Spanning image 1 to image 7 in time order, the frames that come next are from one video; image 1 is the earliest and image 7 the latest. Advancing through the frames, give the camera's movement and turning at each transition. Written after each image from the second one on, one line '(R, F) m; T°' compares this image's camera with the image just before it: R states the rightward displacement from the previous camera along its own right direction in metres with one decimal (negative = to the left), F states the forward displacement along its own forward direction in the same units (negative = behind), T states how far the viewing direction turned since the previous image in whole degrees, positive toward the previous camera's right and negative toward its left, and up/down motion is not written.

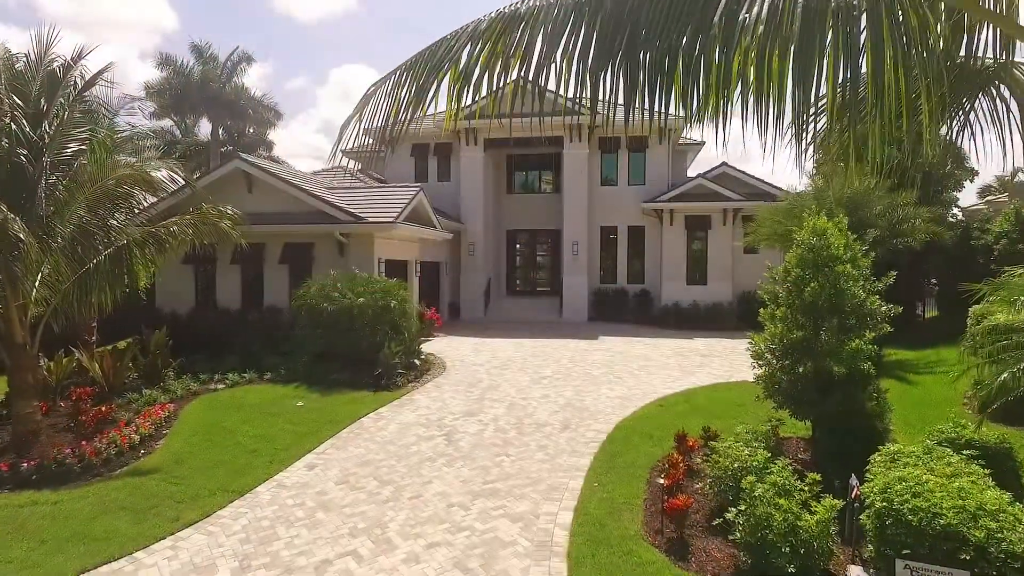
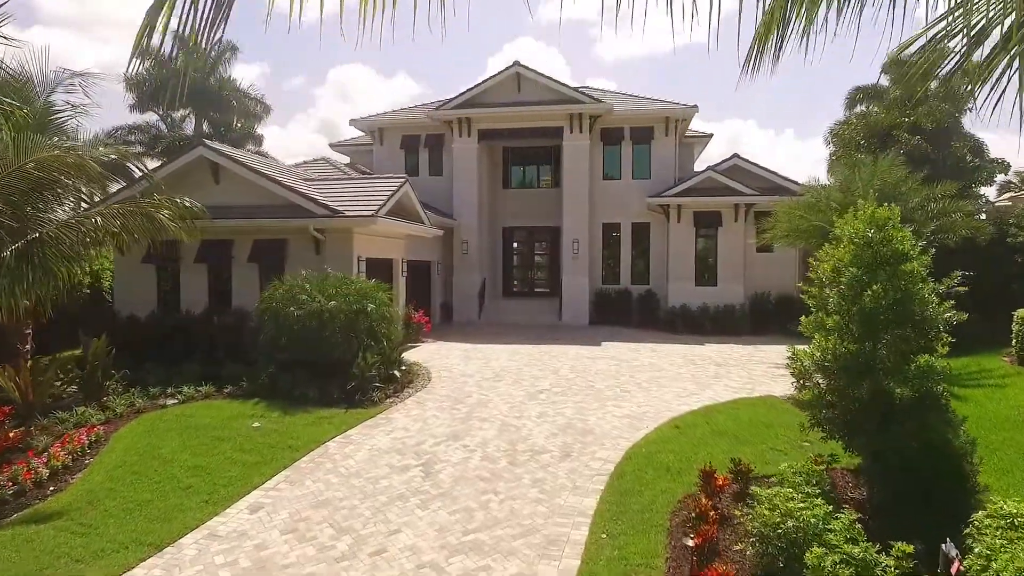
(+0.1, +1.6) m; 0°
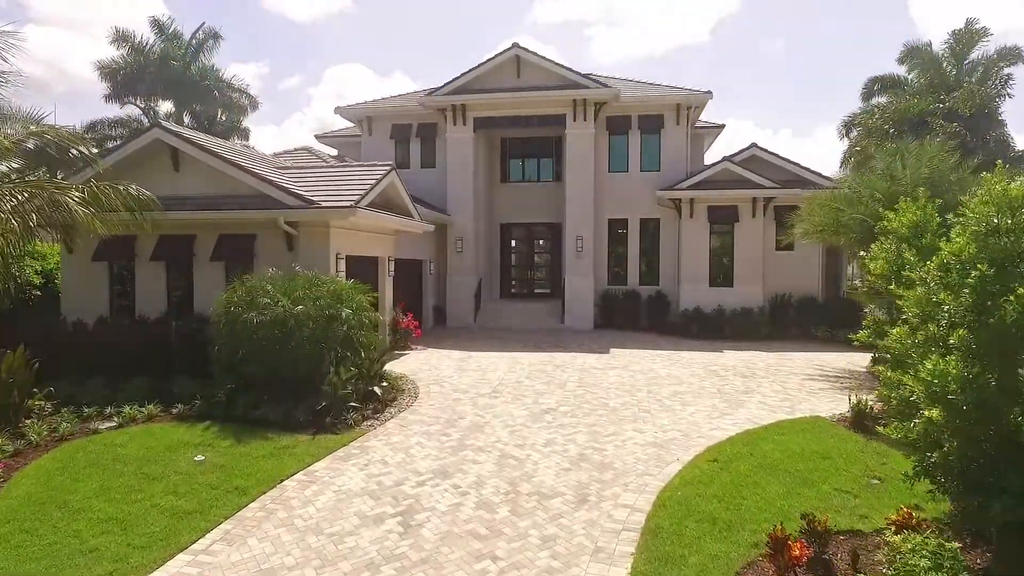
(-0.1, +1.8) m; 0°
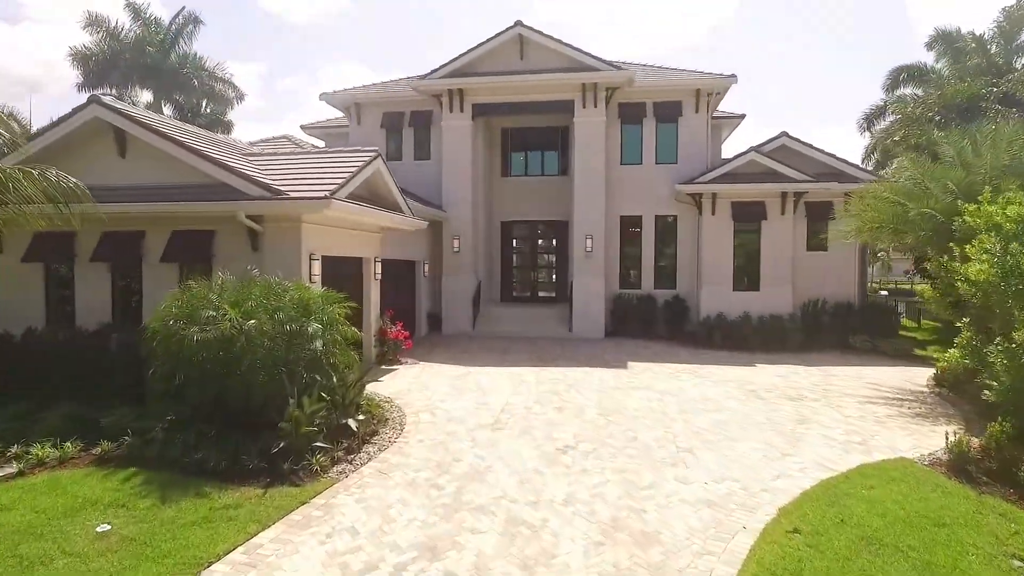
(-0.2, +2.0) m; 0°
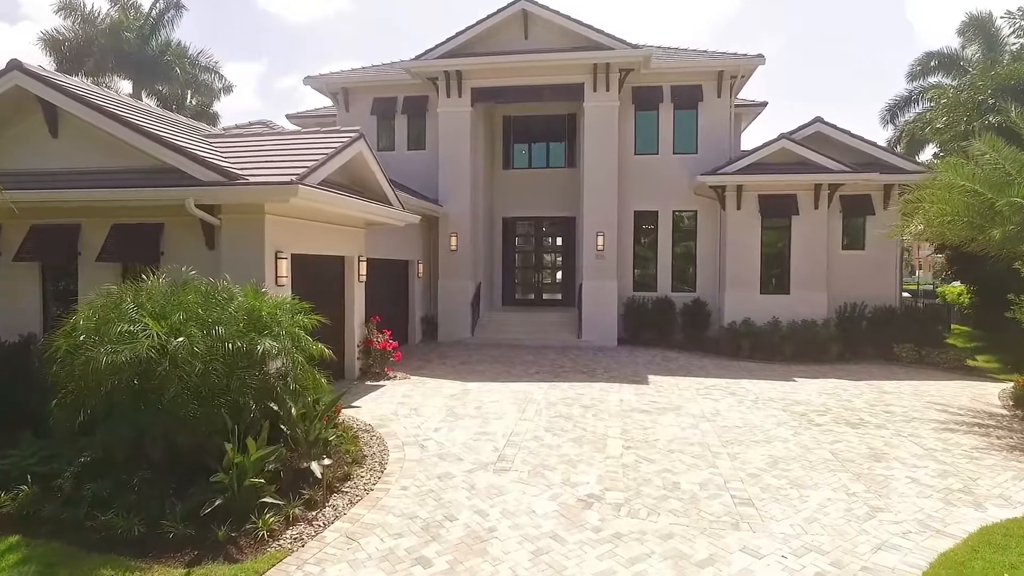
(-0.1, +1.9) m; 0°
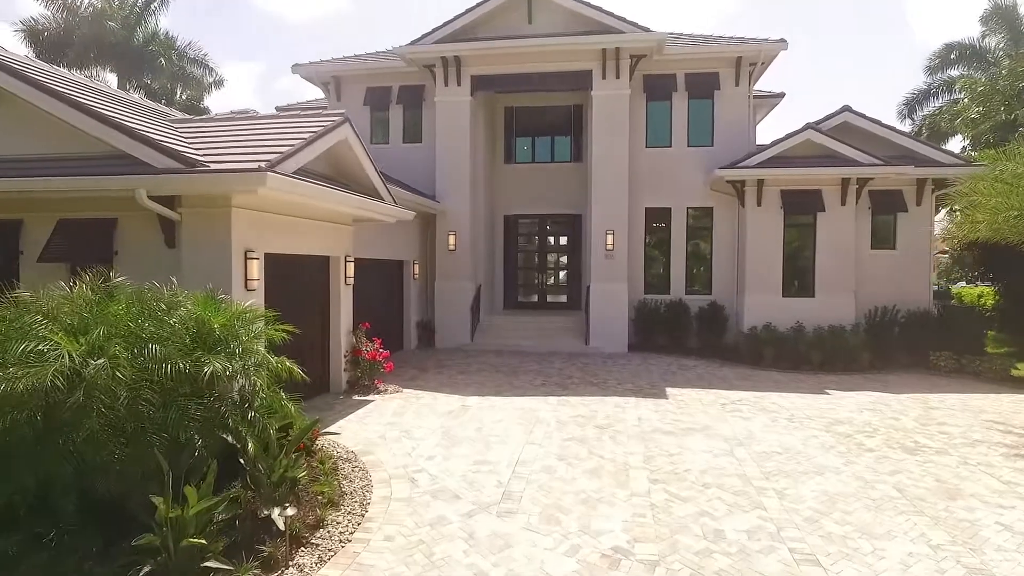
(-0.1, +1.2) m; 0°
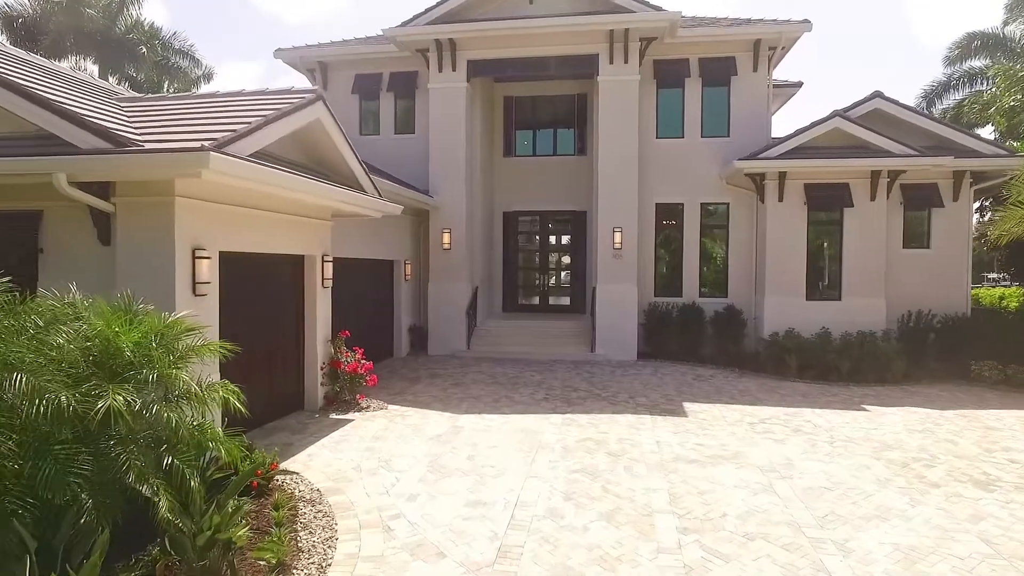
(0.0, +1.3) m; 0°
